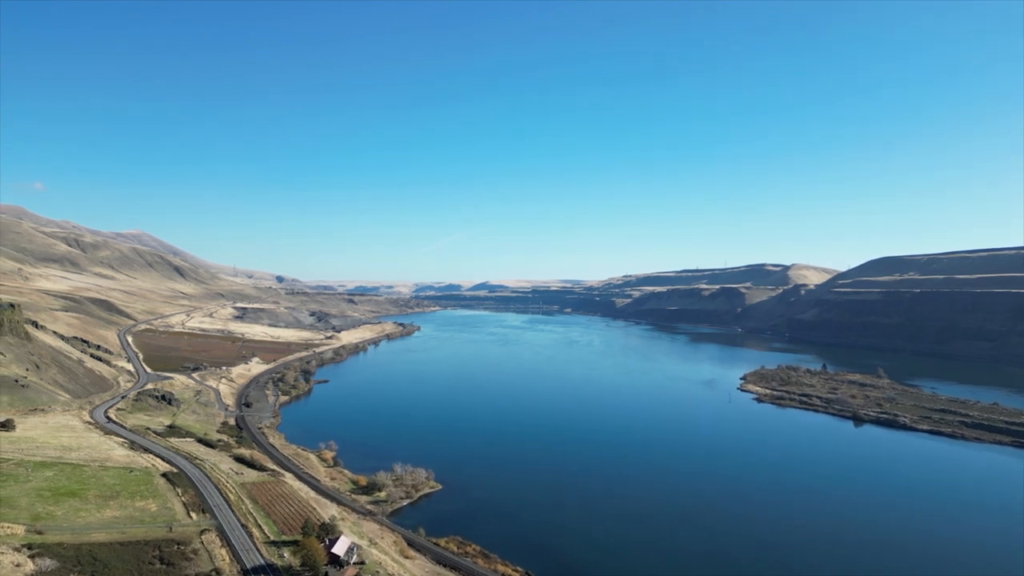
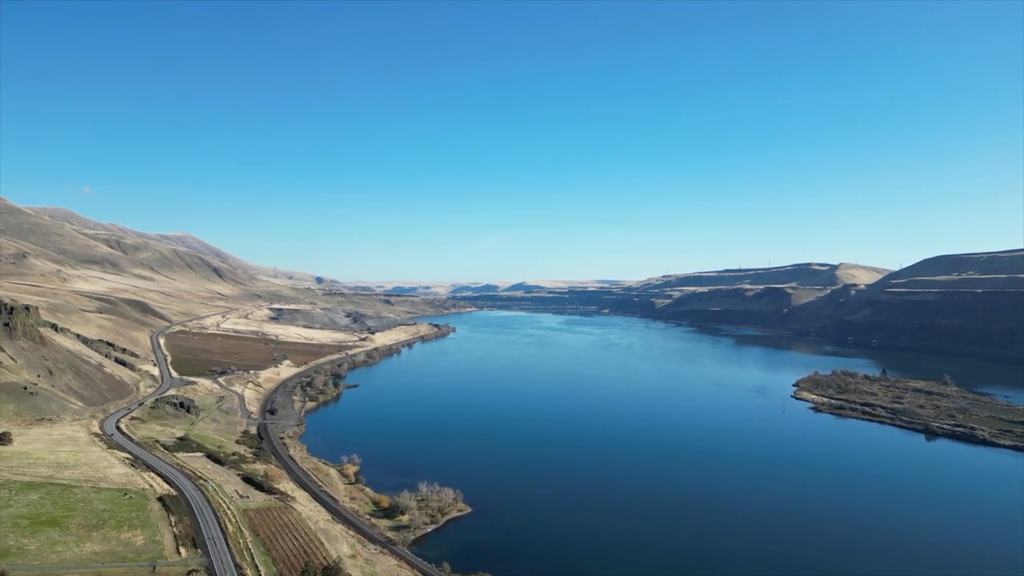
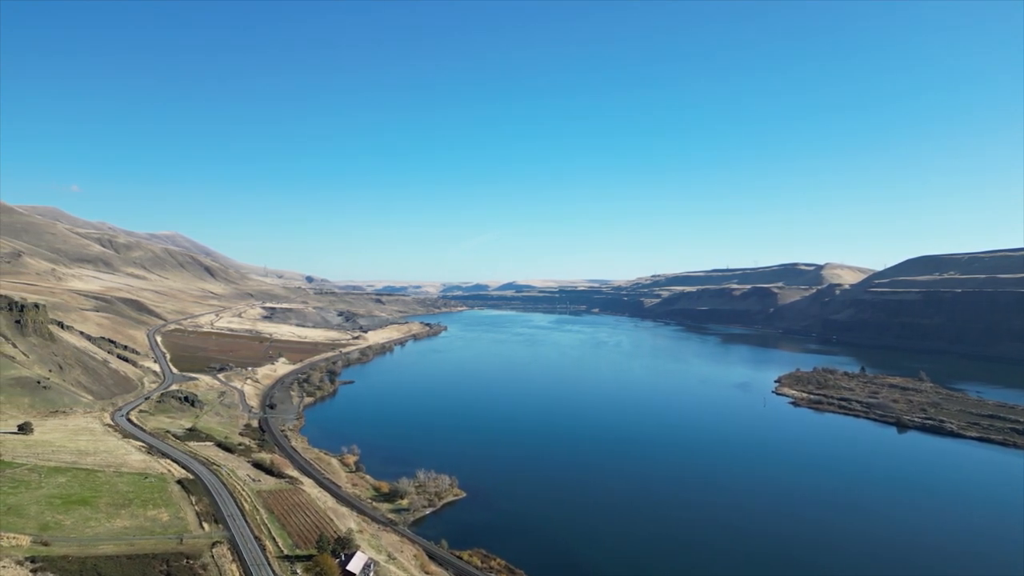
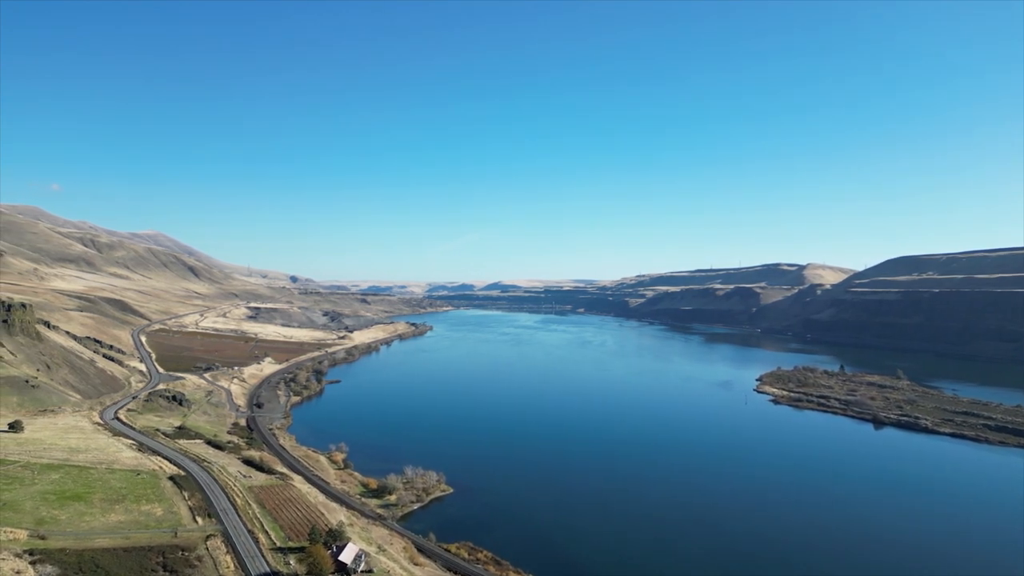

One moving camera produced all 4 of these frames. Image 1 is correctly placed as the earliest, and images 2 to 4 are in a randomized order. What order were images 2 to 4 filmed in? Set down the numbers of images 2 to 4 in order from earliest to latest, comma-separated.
4, 3, 2
